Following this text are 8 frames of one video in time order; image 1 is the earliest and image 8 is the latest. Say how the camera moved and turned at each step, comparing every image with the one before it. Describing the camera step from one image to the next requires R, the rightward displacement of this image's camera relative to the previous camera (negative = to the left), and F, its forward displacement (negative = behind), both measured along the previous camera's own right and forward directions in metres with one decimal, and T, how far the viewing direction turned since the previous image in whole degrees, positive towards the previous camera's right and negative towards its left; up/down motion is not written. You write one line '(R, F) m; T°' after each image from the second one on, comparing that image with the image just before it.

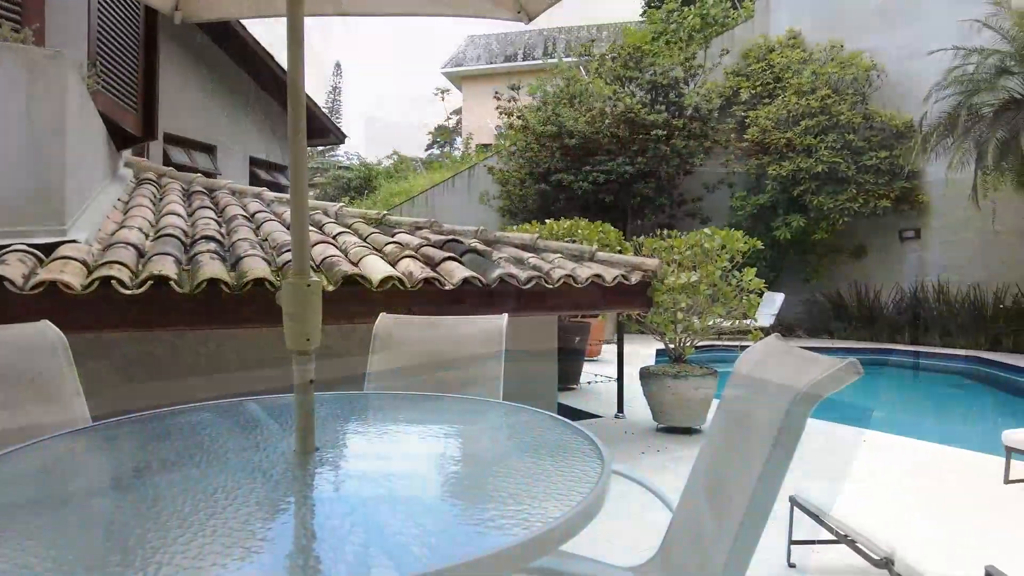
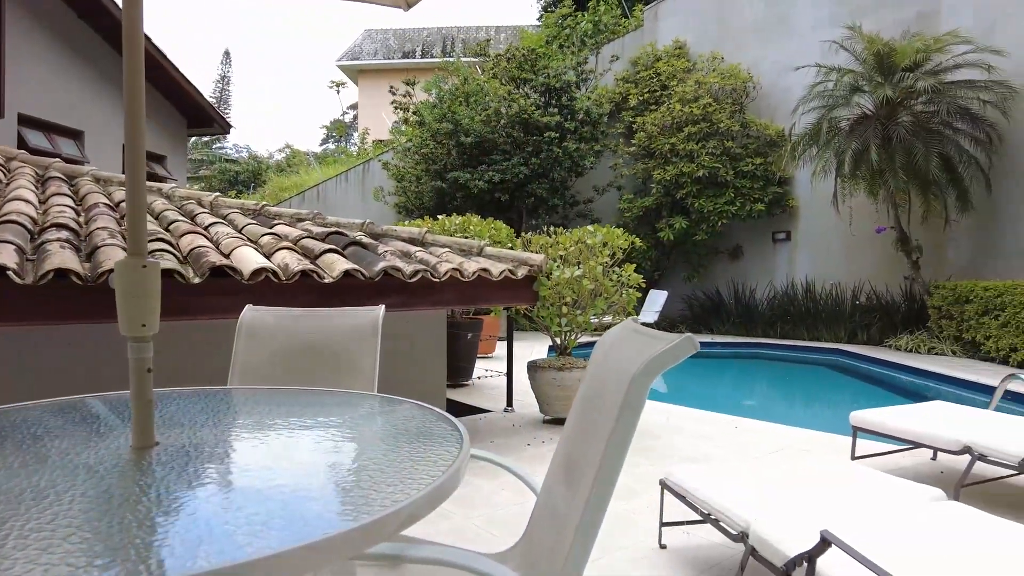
(+0.1, 0.0) m; +9°
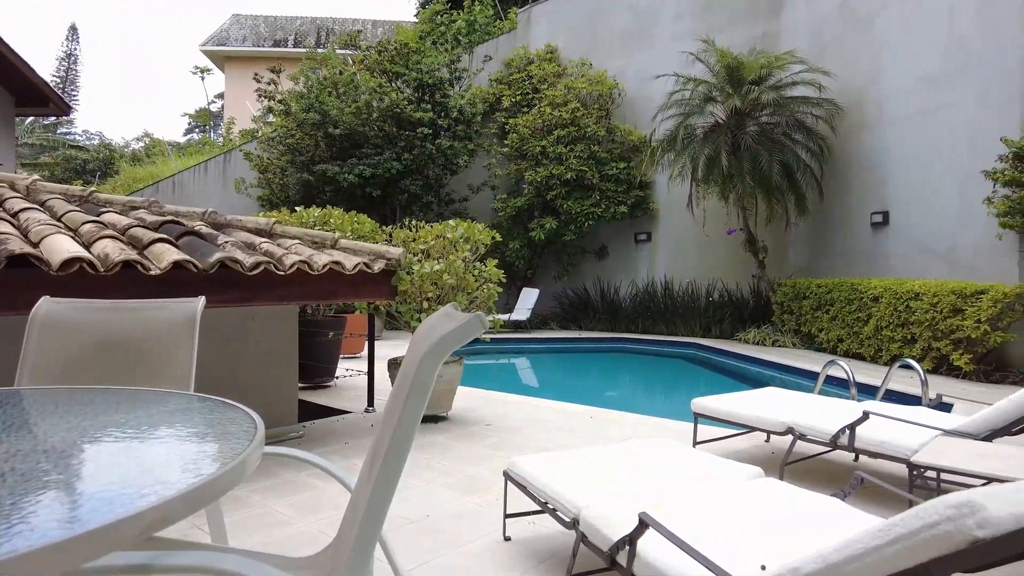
(+0.1, 0.0) m; +10°
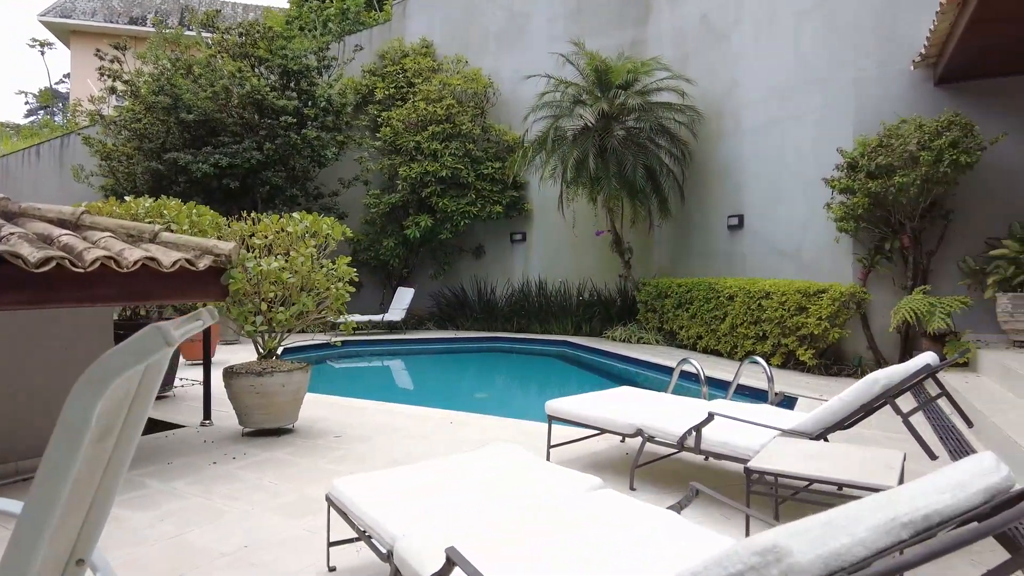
(+0.2, +0.2) m; +10°
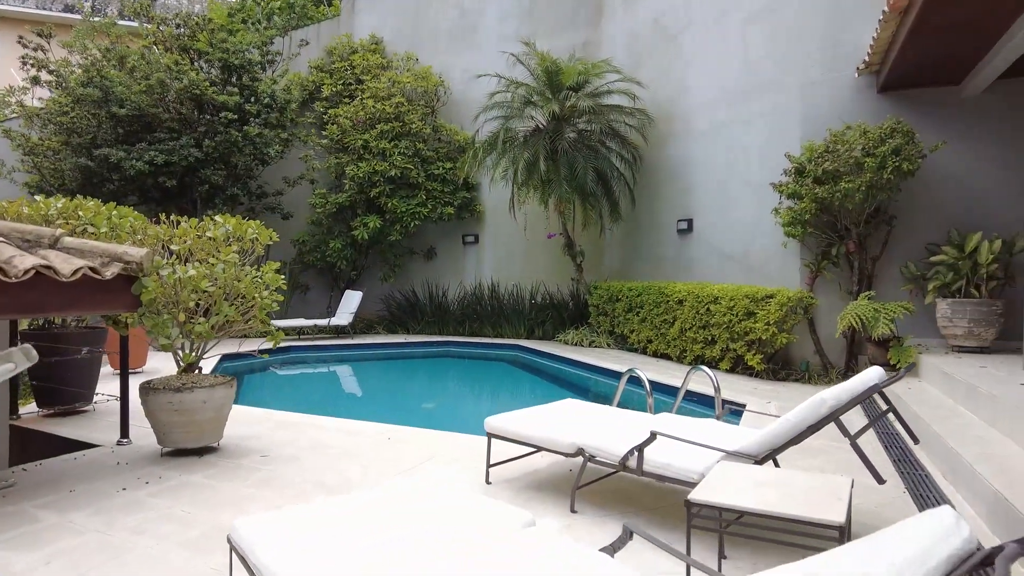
(+0.1, +0.2) m; +4°
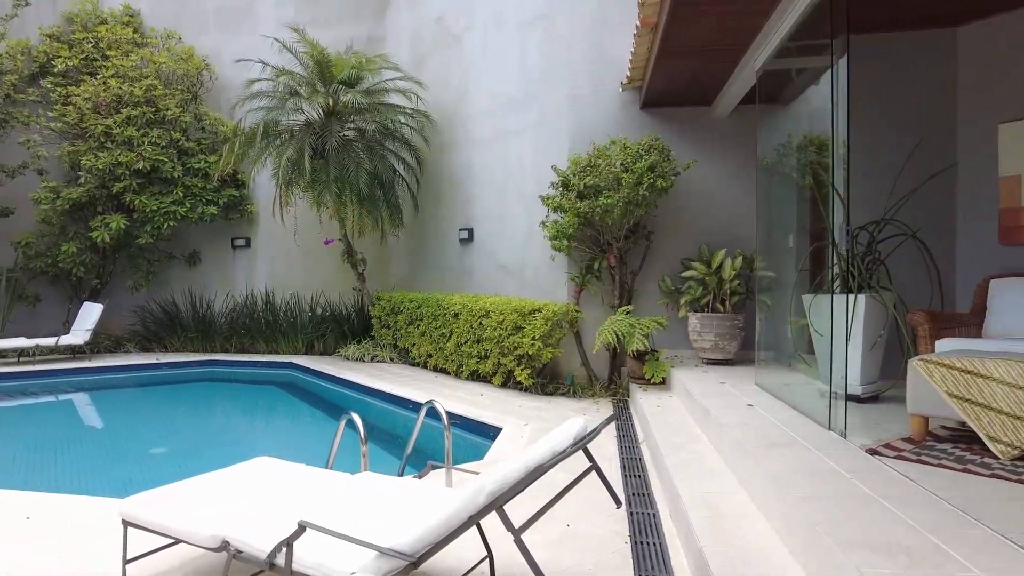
(+0.6, +0.4) m; +15°
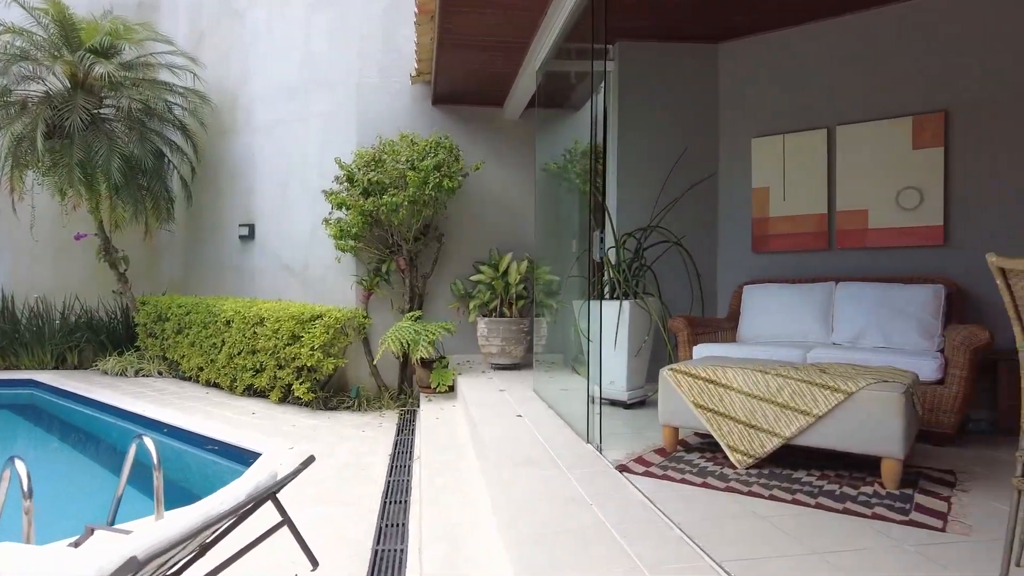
(+0.4, +0.3) m; +14°
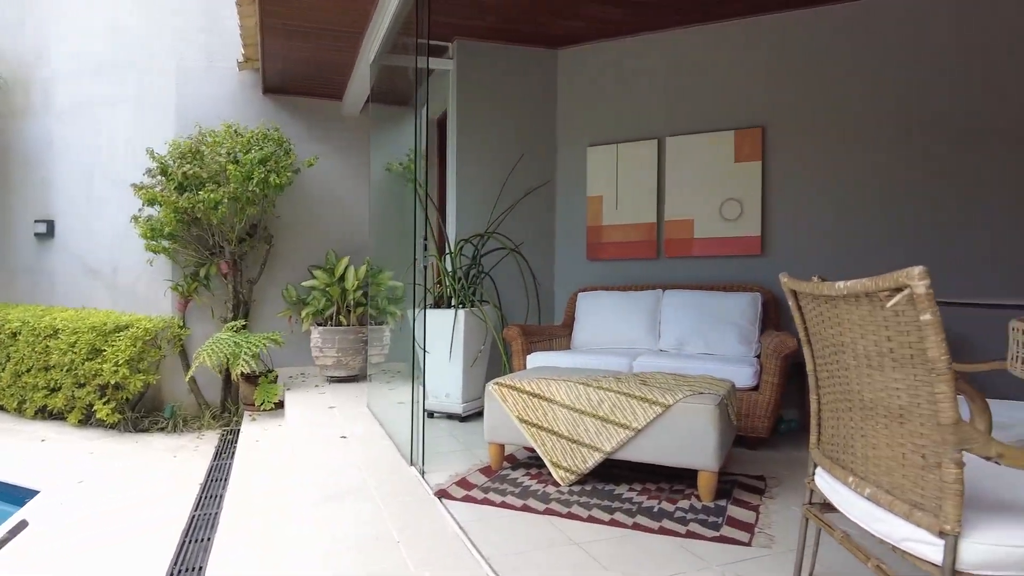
(+0.2, +0.2) m; +12°
